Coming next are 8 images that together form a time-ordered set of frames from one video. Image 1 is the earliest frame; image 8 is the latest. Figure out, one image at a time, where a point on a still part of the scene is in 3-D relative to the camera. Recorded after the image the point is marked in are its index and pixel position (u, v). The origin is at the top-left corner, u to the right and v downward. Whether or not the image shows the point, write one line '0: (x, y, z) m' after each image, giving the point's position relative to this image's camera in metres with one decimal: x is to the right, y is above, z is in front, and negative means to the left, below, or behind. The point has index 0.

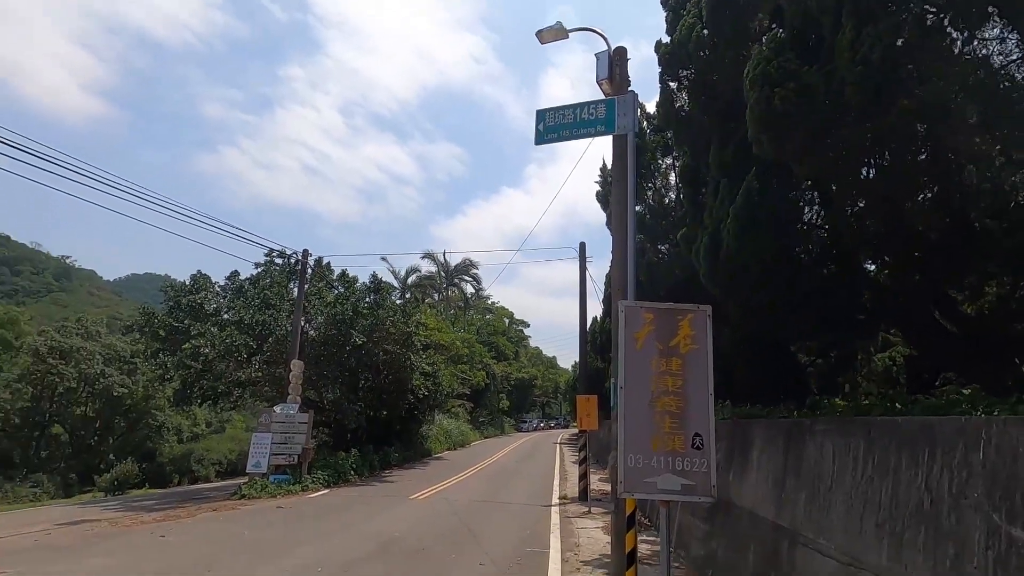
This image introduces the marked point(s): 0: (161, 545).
0: (-7.2, -5.3, +11.1) m
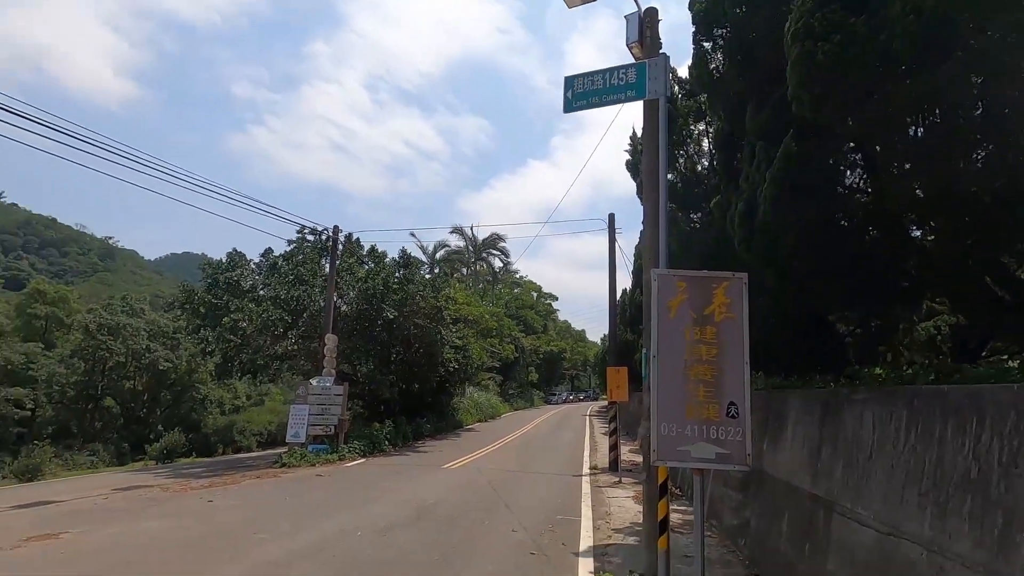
0: (-6.5, -4.8, +11.6) m
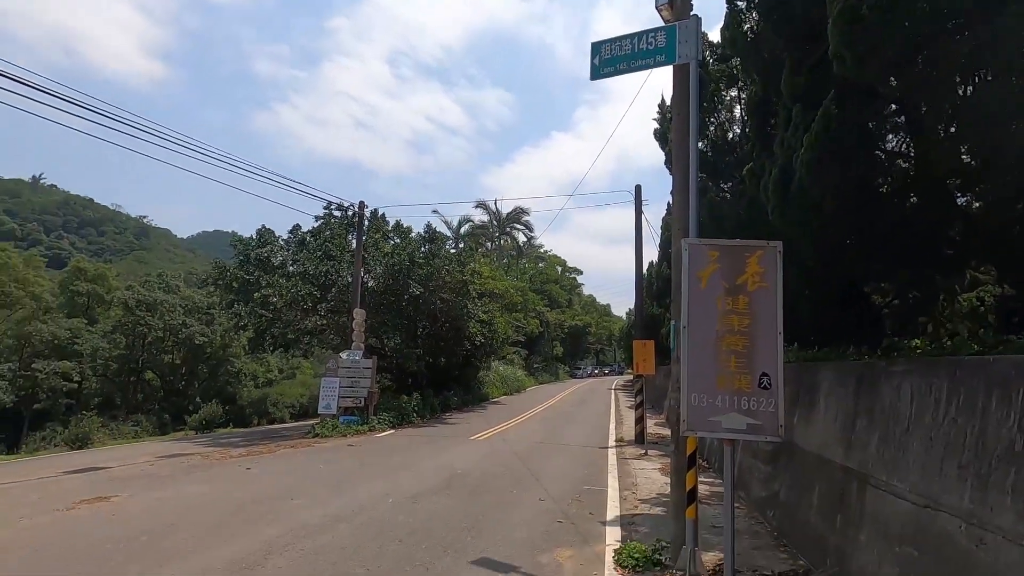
0: (-5.9, -4.2, +12.1) m
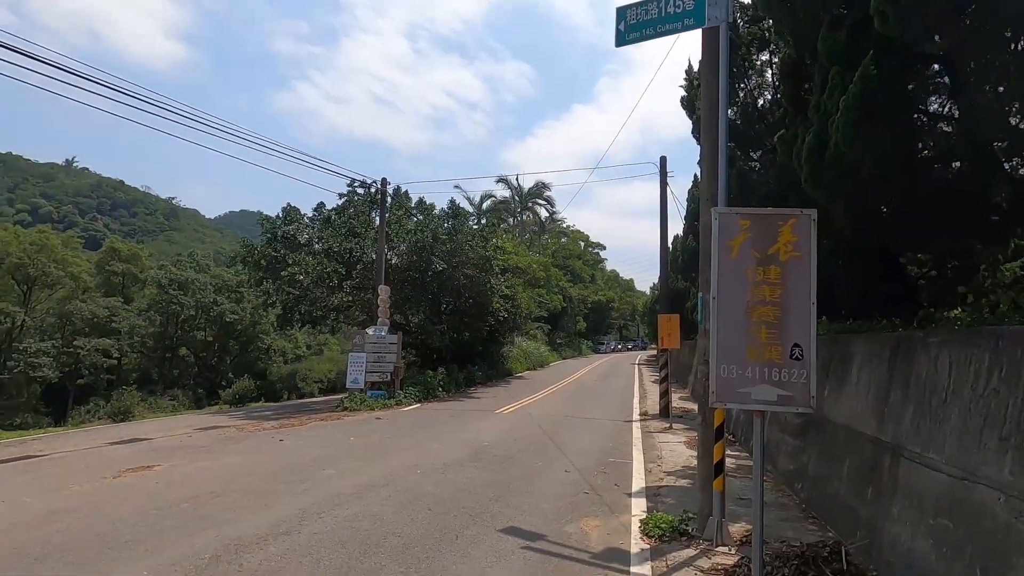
0: (-5.3, -3.7, +12.5) m
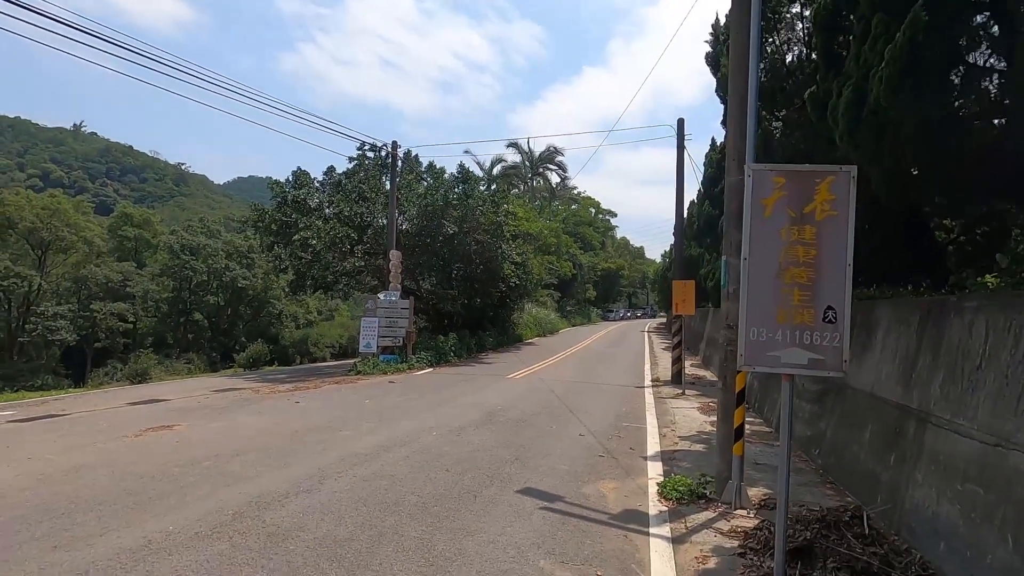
0: (-5.0, -2.9, +12.6) m
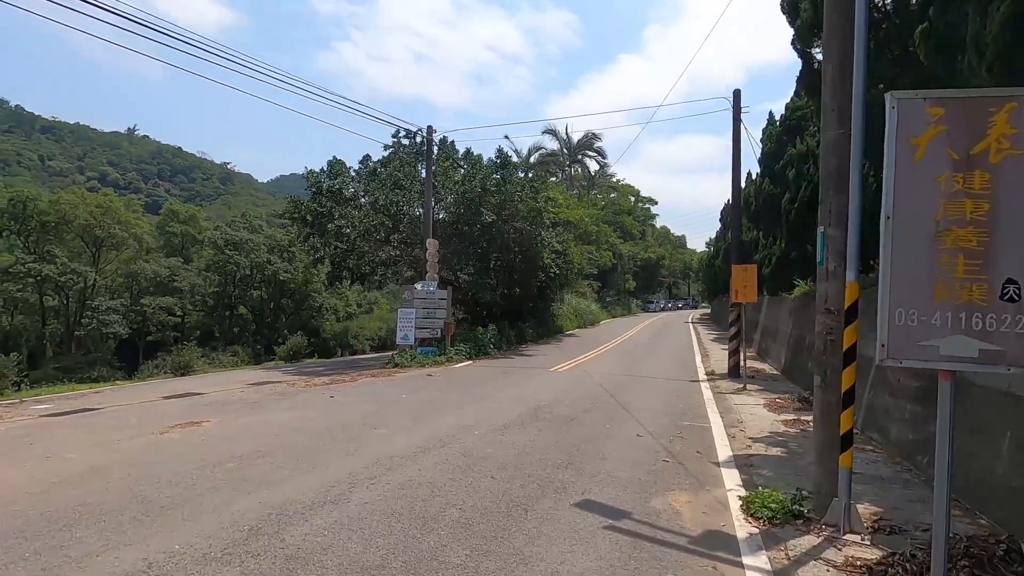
0: (-4.0, -2.6, +12.0) m
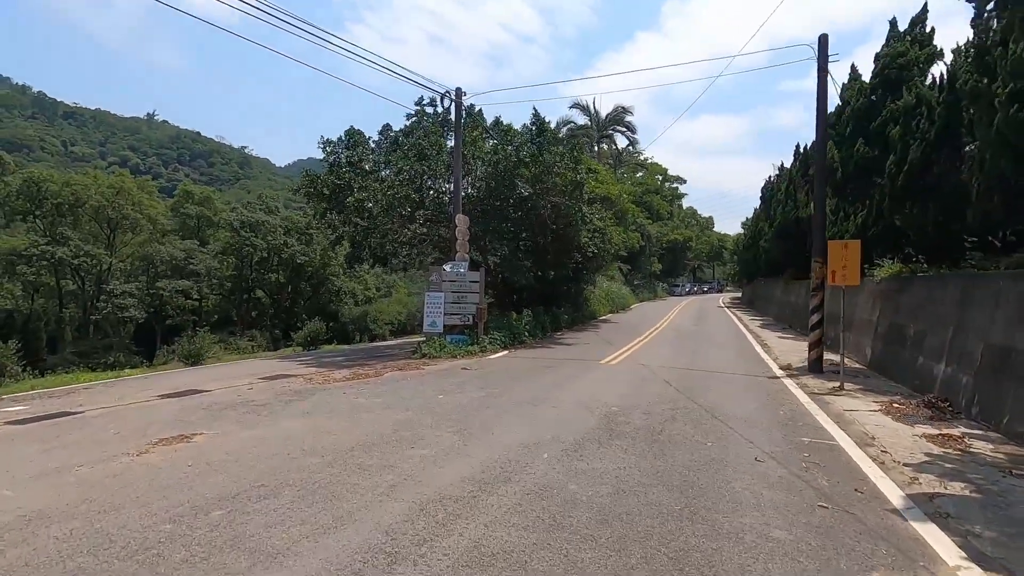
0: (-2.9, -2.2, +9.9) m
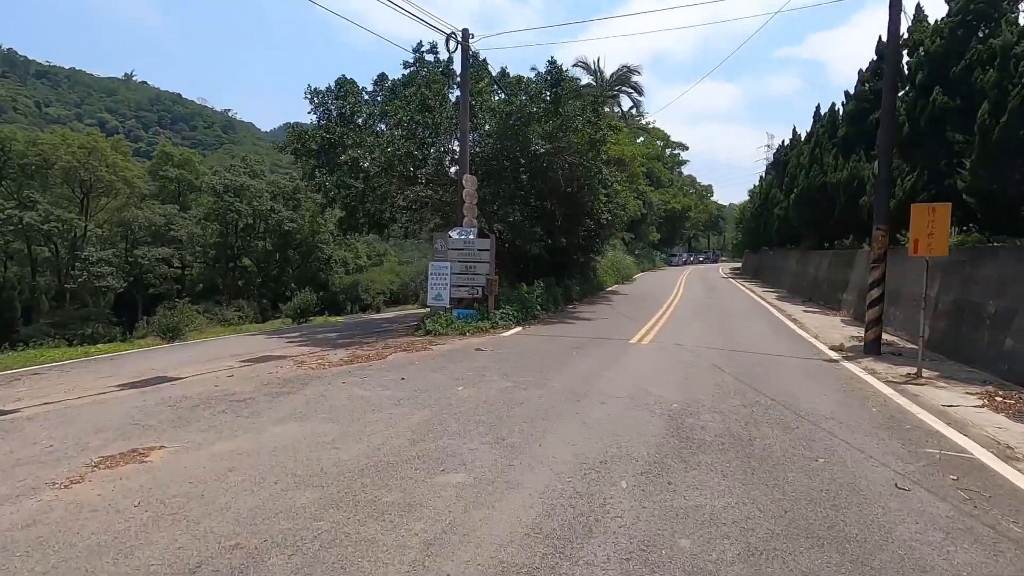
0: (-2.3, -1.8, +8.0) m
